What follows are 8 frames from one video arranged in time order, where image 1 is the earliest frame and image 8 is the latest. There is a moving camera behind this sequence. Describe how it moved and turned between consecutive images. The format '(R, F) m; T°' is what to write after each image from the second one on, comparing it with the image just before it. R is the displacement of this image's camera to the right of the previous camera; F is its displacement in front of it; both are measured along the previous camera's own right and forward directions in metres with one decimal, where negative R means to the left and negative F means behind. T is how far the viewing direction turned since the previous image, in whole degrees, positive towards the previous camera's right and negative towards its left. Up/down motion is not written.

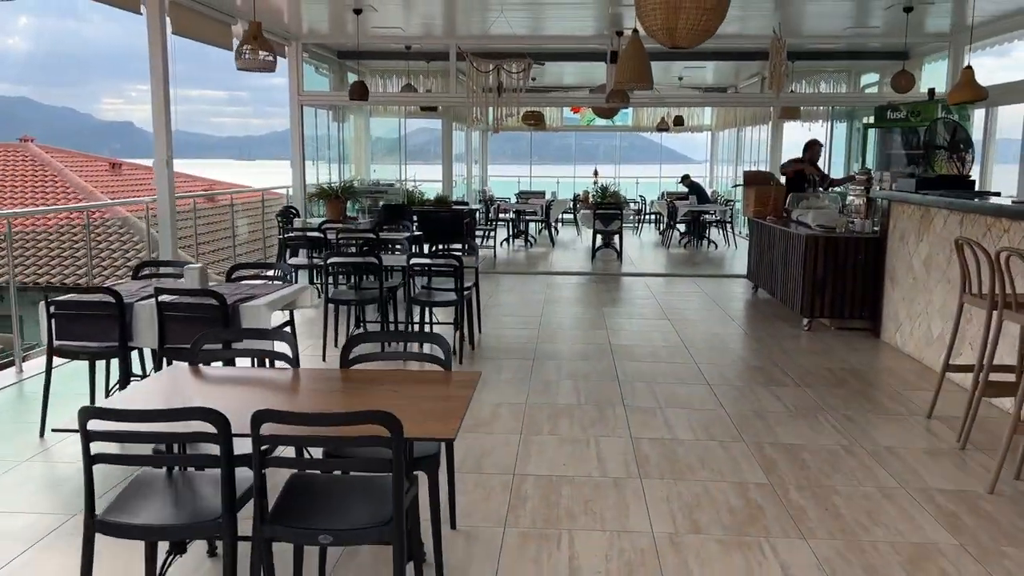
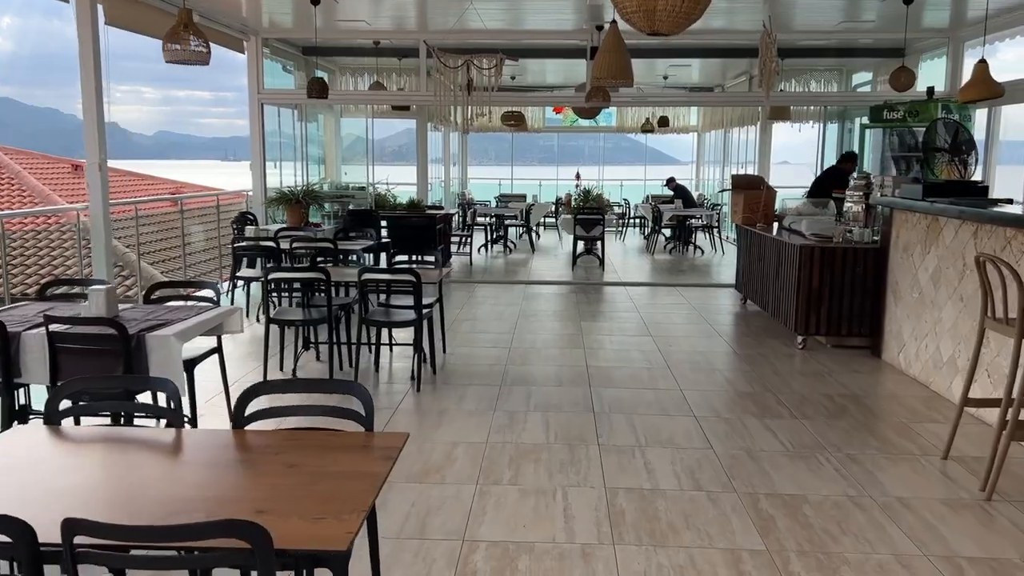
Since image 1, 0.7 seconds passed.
(+0.1, +0.5) m; +1°
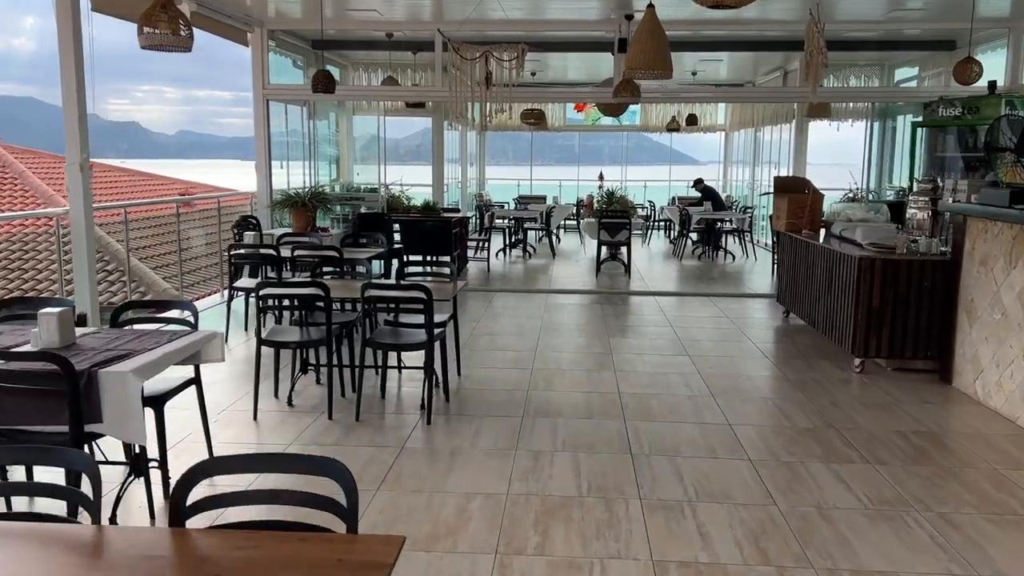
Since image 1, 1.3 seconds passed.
(0.0, +0.6) m; -1°
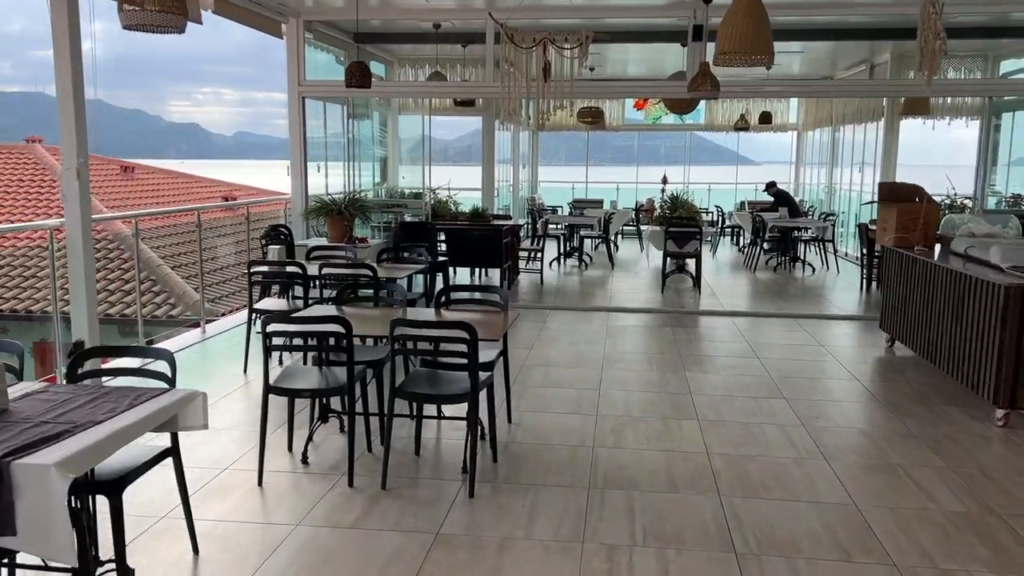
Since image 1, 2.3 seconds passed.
(-0.1, +0.8) m; -3°
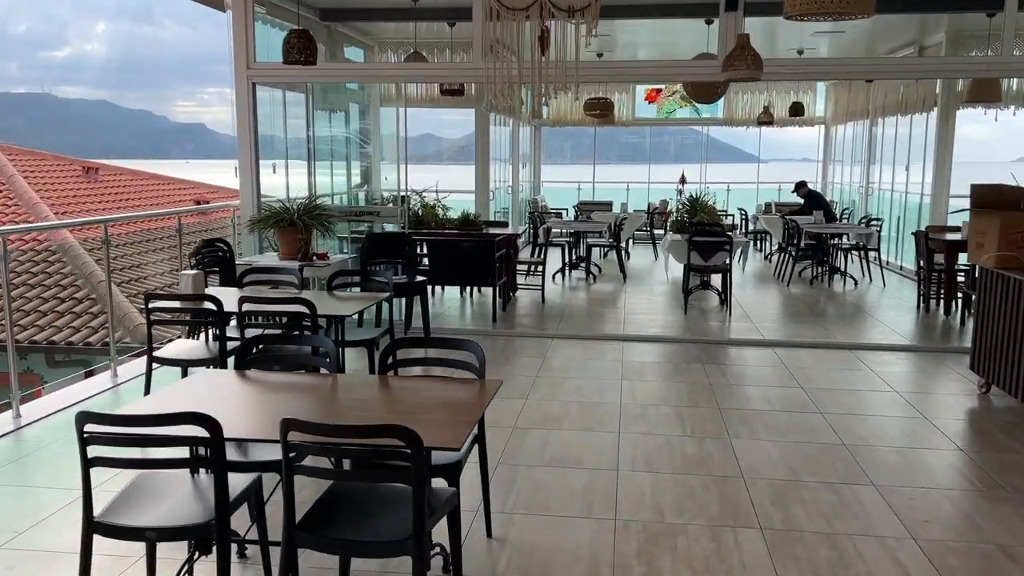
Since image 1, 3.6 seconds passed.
(+0.1, +1.2) m; 0°
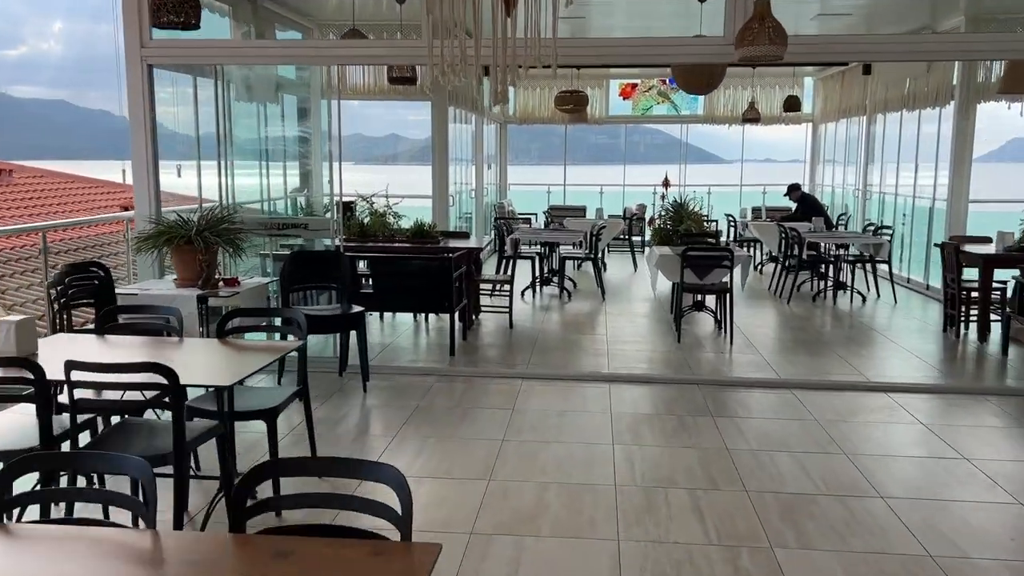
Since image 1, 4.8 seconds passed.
(0.0, +1.1) m; +2°
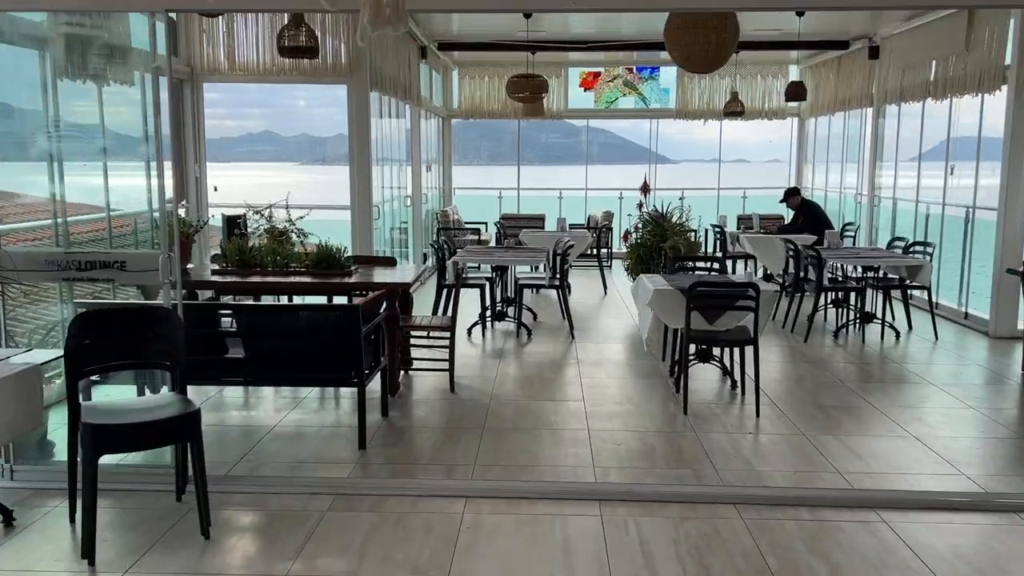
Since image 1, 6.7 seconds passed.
(+0.1, +1.7) m; +3°
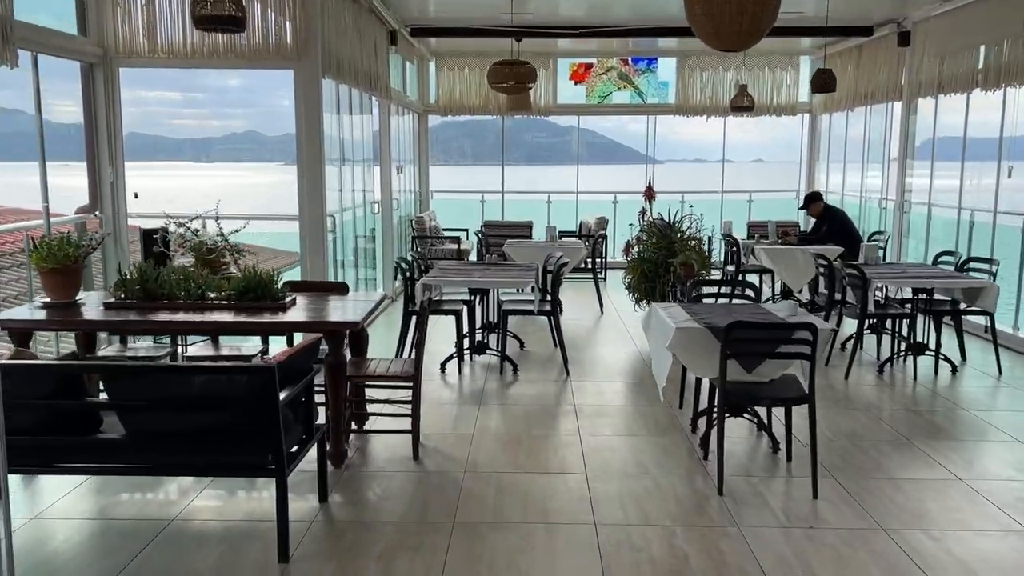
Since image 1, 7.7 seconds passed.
(0.0, +1.0) m; +1°
